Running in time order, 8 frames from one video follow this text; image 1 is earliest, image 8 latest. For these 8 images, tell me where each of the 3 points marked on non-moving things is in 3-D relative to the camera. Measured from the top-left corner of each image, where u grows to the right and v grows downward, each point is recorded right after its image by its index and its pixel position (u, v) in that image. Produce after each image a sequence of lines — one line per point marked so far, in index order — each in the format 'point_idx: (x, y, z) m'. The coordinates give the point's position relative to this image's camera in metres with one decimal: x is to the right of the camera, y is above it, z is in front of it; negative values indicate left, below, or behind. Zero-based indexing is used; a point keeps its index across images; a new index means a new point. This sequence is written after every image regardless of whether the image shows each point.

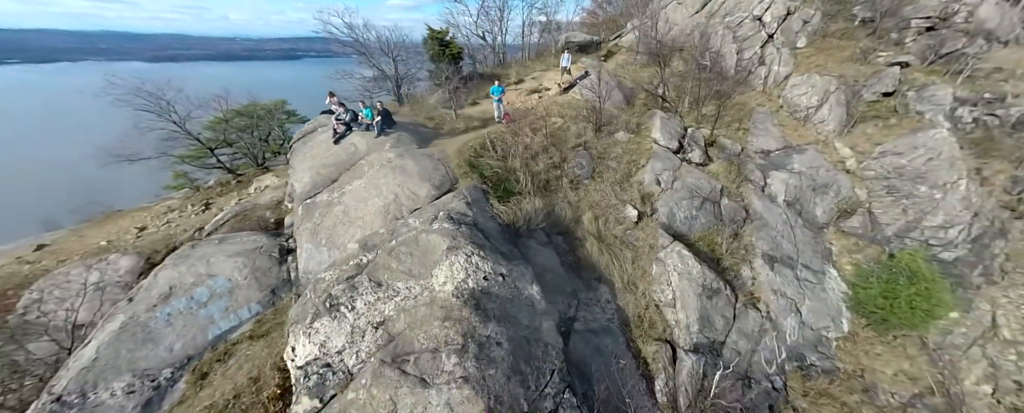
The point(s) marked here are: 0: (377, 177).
0: (-2.6, +0.6, +6.0) m
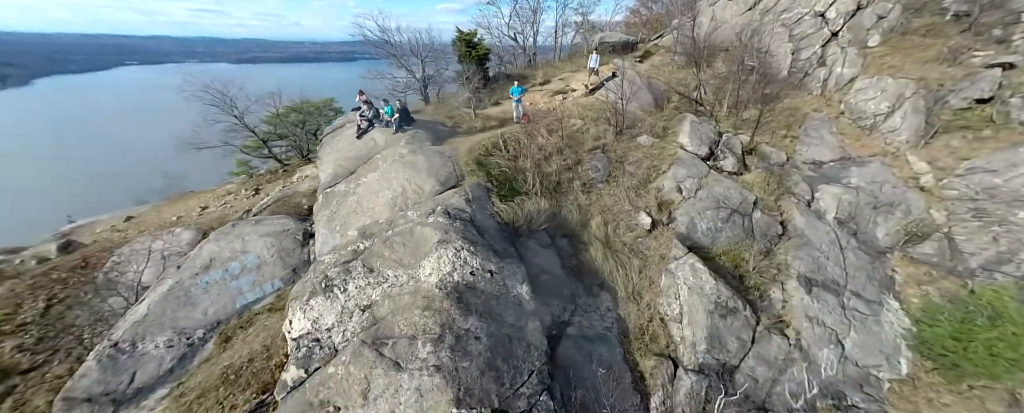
0: (-2.5, +0.7, +6.4) m
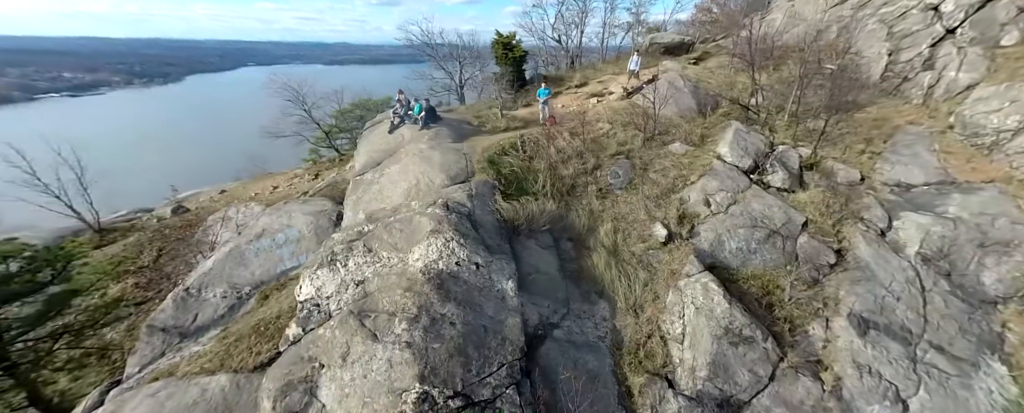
0: (-2.3, +1.0, +7.0) m
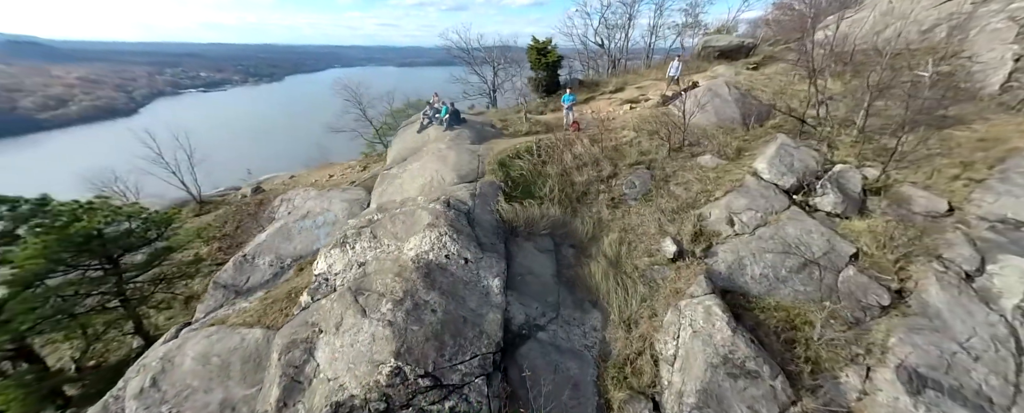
0: (-2.1, +1.1, +7.6) m
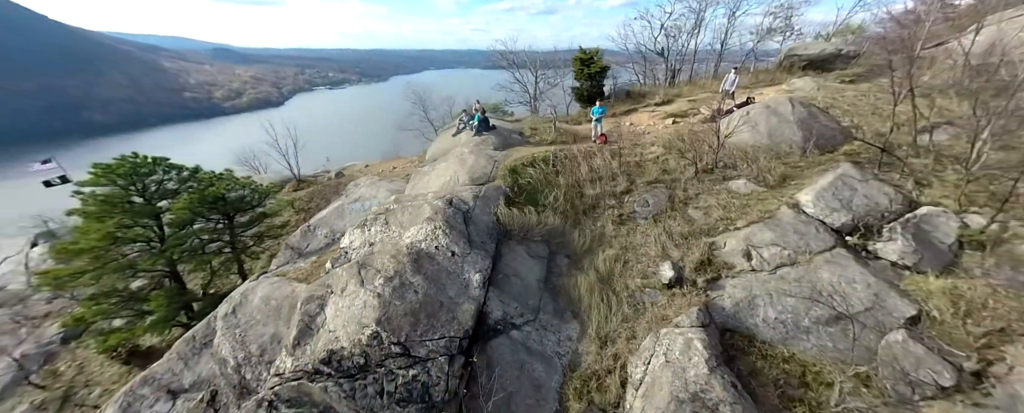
0: (-1.7, +1.2, +8.6) m
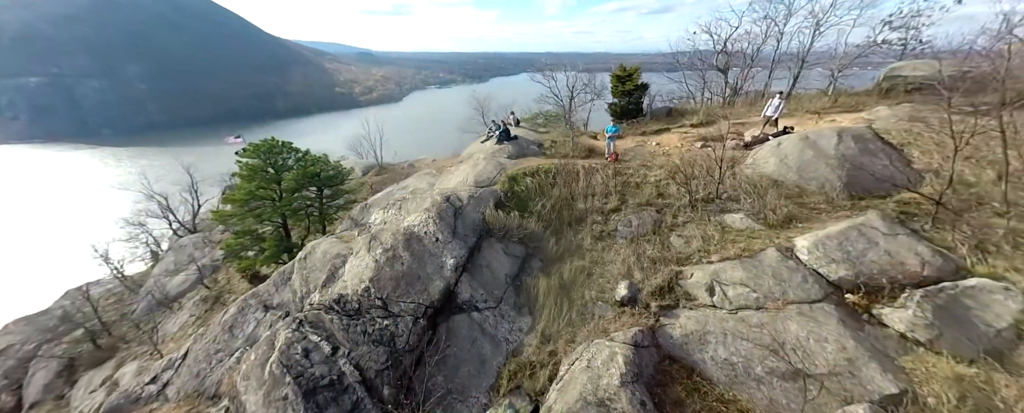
0: (-1.4, +1.3, +10.1) m
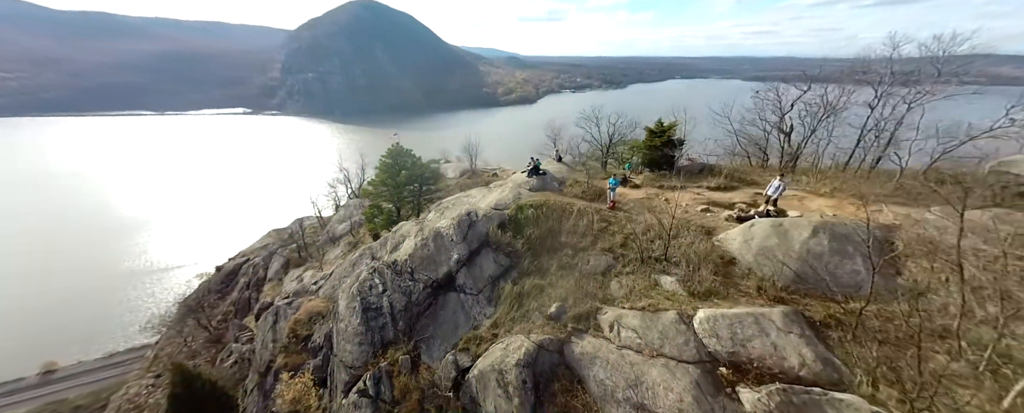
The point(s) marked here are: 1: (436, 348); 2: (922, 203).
0: (-0.5, +0.7, +13.4) m
1: (-2.4, -4.5, +10.0) m
2: (+11.7, +0.1, +8.8) m
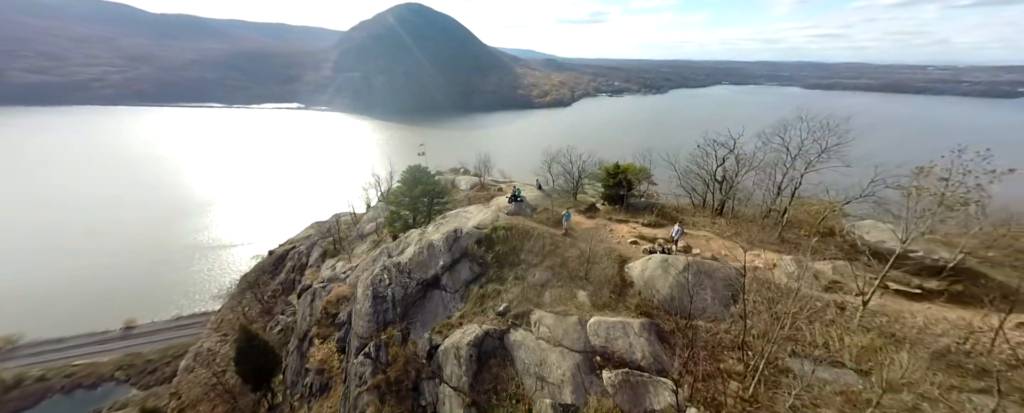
0: (-1.4, -0.3, +17.0) m
1: (-4.0, -5.3, +13.7) m
2: (+10.1, -1.6, +11.2) m
